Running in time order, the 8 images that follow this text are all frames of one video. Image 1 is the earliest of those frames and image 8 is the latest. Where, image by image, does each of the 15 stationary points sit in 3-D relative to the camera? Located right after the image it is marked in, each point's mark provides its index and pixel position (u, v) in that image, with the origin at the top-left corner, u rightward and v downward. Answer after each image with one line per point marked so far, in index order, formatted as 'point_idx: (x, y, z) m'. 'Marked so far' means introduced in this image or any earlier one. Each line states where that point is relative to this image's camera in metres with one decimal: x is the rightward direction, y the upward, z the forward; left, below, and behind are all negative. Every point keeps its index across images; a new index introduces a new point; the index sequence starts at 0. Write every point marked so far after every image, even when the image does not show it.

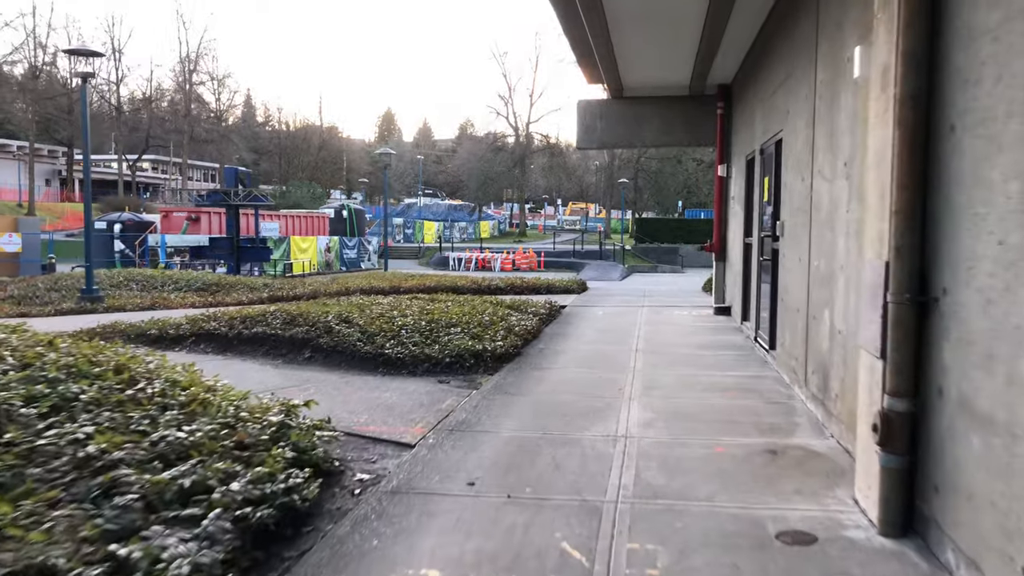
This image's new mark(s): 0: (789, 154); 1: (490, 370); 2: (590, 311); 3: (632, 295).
0: (+2.5, +1.2, +7.5) m
1: (-0.2, -0.8, +8.1) m
2: (+1.3, -0.4, +13.9) m
3: (+2.5, -0.1, +17.4) m
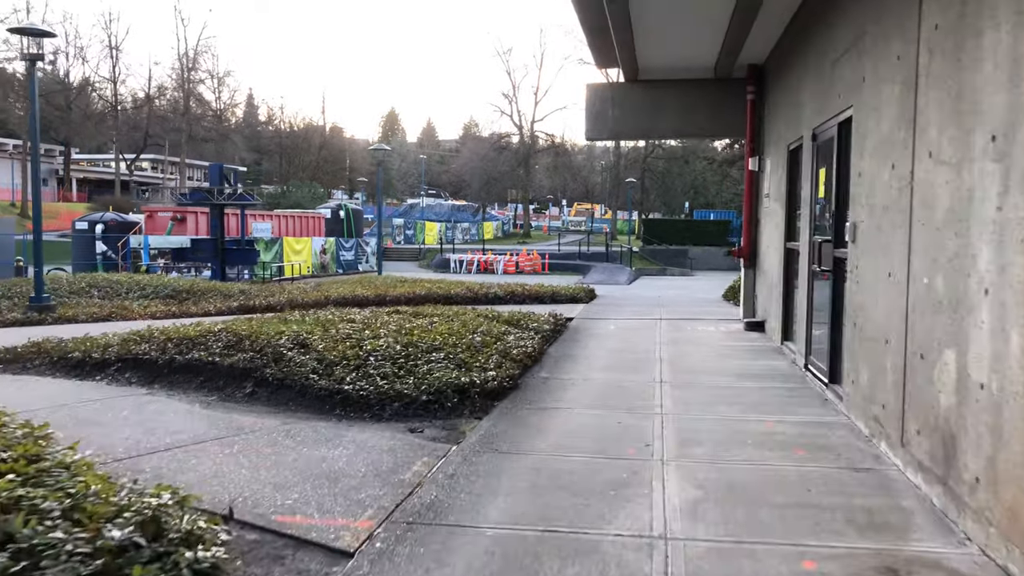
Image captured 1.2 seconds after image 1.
0: (+2.5, +1.1, +5.7) m
1: (-0.3, -1.0, +6.4) m
2: (+1.3, -0.5, +12.1) m
3: (+2.5, -0.3, +15.7) m
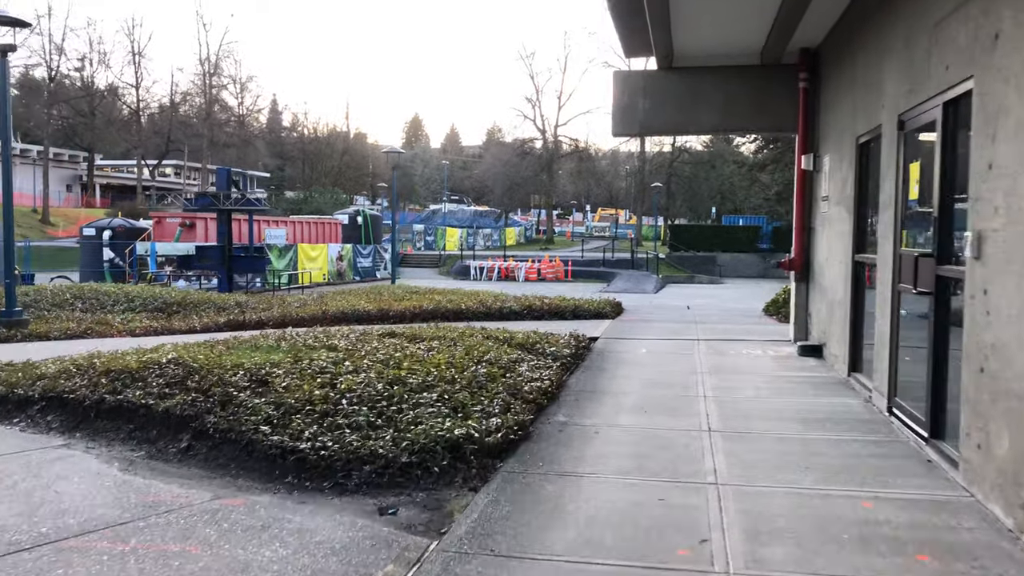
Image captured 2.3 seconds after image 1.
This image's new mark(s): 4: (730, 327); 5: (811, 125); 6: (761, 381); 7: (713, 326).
0: (+2.5, +0.9, +4.2) m
1: (-0.2, -1.1, +4.9) m
2: (+1.5, -0.7, +10.6) m
3: (+2.8, -0.5, +14.1) m
4: (+3.4, -0.6, +12.9) m
5: (+3.8, +2.0, +10.5) m
6: (+2.5, -0.9, +8.1) m
7: (+3.2, -0.6, +13.0) m
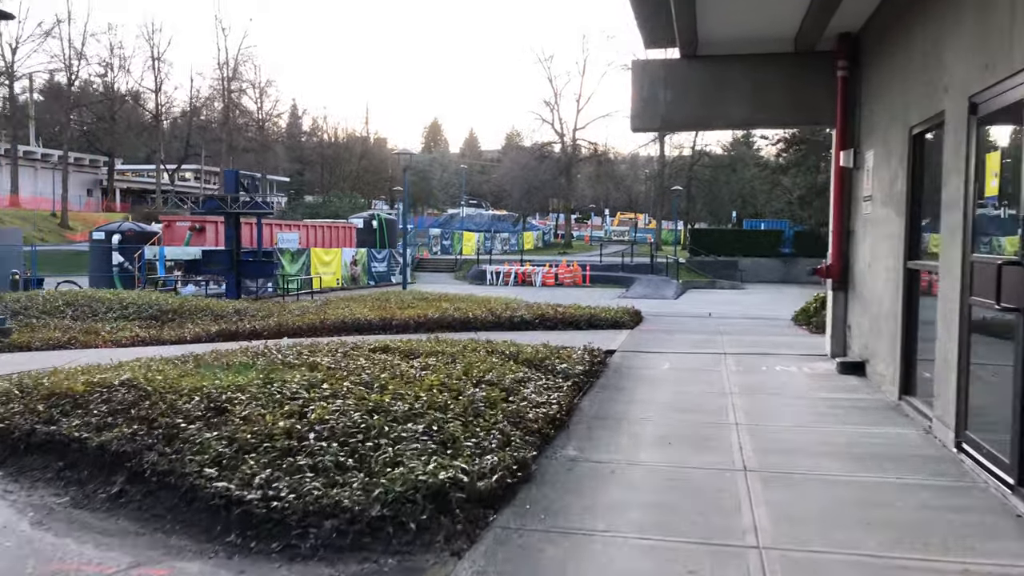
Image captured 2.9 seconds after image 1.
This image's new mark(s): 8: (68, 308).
0: (+2.4, +0.8, +3.2) m
1: (-0.3, -1.2, +4.0) m
2: (+1.6, -0.9, +9.7) m
3: (+3.0, -0.7, +13.2) m
4: (+3.5, -0.7, +11.9) m
5: (+3.9, +1.9, +9.5) m
6: (+2.5, -1.0, +7.2) m
7: (+3.3, -0.7, +12.1) m
8: (-7.9, -0.4, +14.8) m
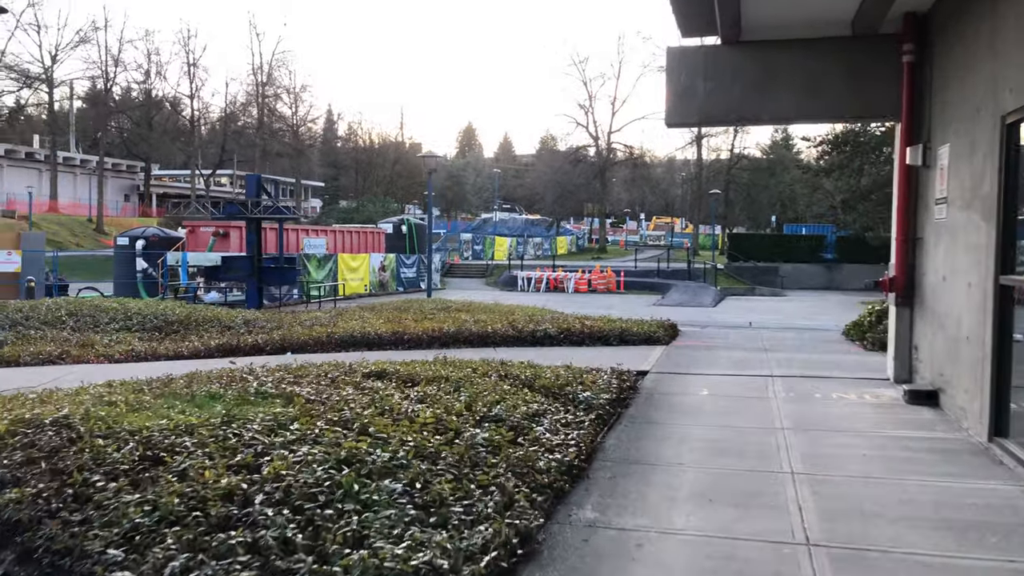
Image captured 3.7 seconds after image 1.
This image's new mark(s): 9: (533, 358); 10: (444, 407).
0: (+2.4, +0.7, +2.1) m
1: (-0.3, -1.3, +3.0) m
2: (+1.8, -1.0, +8.6) m
3: (+3.3, -0.8, +12.0) m
4: (+3.8, -0.9, +10.7) m
5: (+4.1, +1.8, +8.3) m
6: (+2.6, -1.2, +6.0) m
7: (+3.6, -0.9, +10.9) m
8: (-7.5, -0.5, +14.1) m
9: (+0.3, -0.8, +9.6) m
10: (-0.5, -0.8, +5.8) m
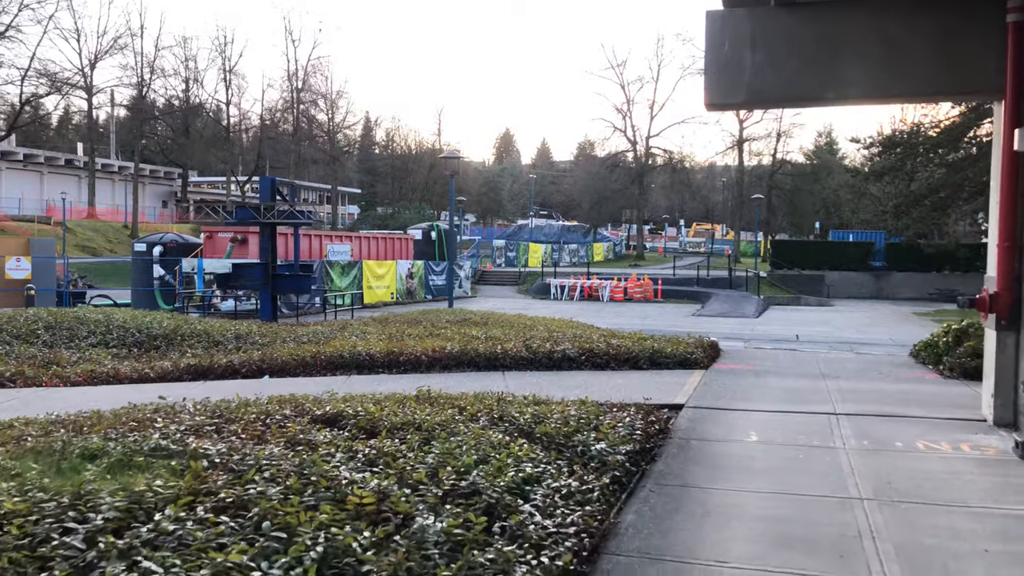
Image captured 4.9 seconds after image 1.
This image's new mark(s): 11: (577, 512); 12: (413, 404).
0: (+2.1, +0.6, +0.4) m
1: (-0.5, -1.4, +1.4) m
2: (+1.8, -1.2, +6.9) m
3: (+3.5, -1.0, +10.3) m
4: (+3.9, -1.1, +9.0) m
5: (+4.1, +1.6, +6.6) m
6: (+2.5, -1.3, +4.3) m
7: (+3.7, -1.1, +9.1) m
8: (-7.2, -0.7, +12.8) m
9: (+0.3, -1.0, +8.0) m
10: (-0.6, -1.0, +4.3) m
11: (+0.3, -1.1, +4.3) m
12: (-0.7, -0.8, +6.1) m
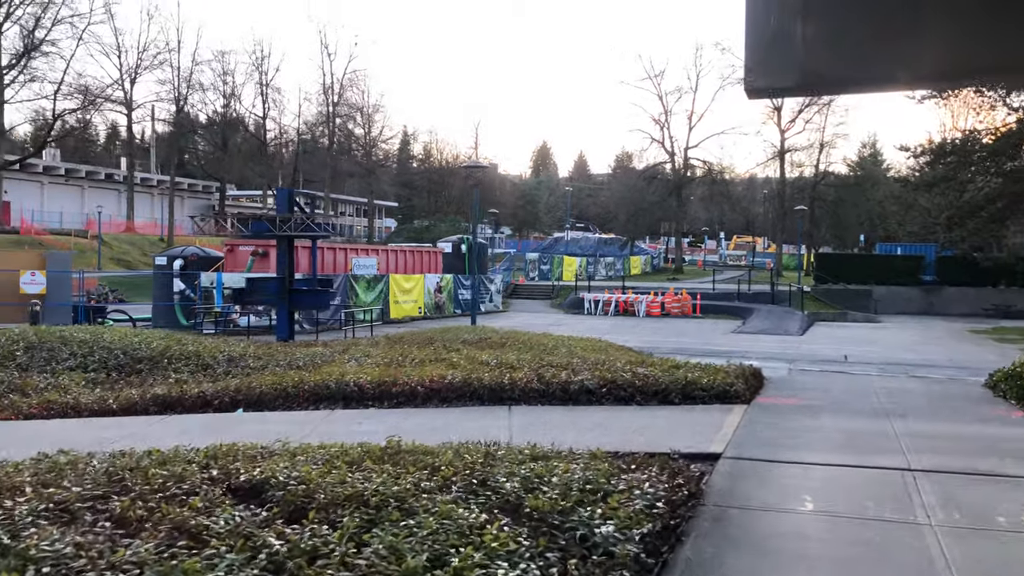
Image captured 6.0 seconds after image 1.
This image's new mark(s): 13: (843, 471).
0: (+1.8, +0.5, -0.9) m
1: (-0.8, -1.5, +0.1) m
2: (+1.8, -1.3, +5.5) m
3: (+3.6, -1.3, +8.8) m
4: (+4.0, -1.3, +7.5) m
5: (+4.0, +1.4, +5.1) m
6: (+2.3, -1.4, +2.9) m
7: (+3.8, -1.3, +7.7) m
8: (-7.0, -0.9, +11.9) m
9: (+0.3, -1.2, +6.7) m
10: (-0.7, -1.1, +3.0) m
11: (+0.2, -1.3, +3.0) m
12: (-0.8, -1.0, +4.8) m
13: (+2.4, -1.3, +6.0) m
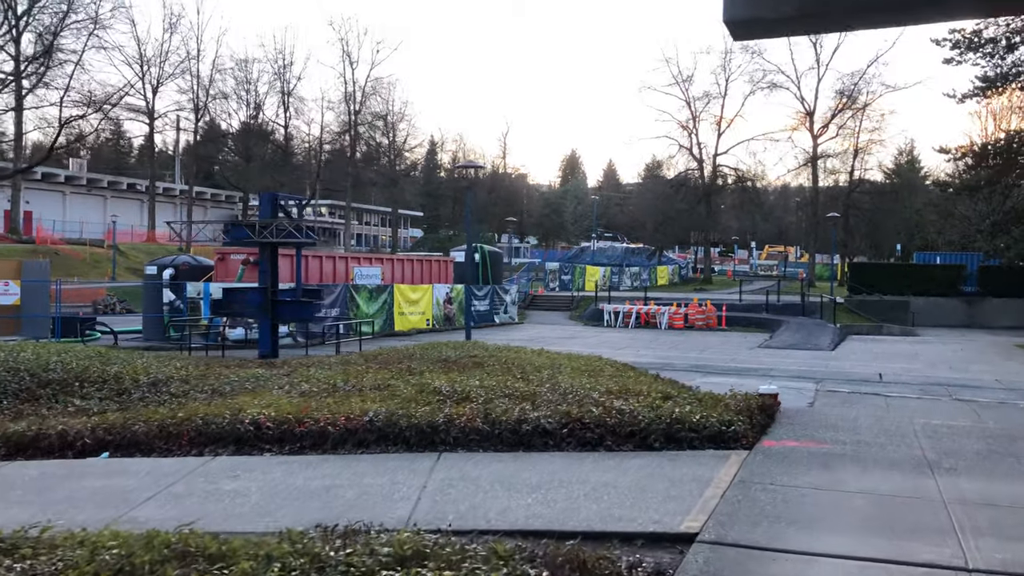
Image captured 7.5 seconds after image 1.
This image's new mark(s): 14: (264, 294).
0: (+0.9, +0.5, -2.7) m
1: (-1.7, -1.5, -1.6) m
2: (+1.1, -1.4, +3.7) m
3: (+3.1, -1.4, +6.9) m
4: (+3.4, -1.4, +5.6) m
5: (+3.4, +1.4, +3.2) m
6: (+1.6, -1.5, +1.1) m
7: (+3.2, -1.4, +5.8) m
8: (-7.4, -1.1, +10.4) m
9: (-0.3, -1.3, +4.9) m
10: (-1.5, -1.1, +1.3) m
11: (-0.5, -1.3, +1.2) m
12: (-1.4, -1.1, +3.1) m
13: (+1.8, -1.4, +4.1) m
14: (-6.2, -0.2, +20.8) m
